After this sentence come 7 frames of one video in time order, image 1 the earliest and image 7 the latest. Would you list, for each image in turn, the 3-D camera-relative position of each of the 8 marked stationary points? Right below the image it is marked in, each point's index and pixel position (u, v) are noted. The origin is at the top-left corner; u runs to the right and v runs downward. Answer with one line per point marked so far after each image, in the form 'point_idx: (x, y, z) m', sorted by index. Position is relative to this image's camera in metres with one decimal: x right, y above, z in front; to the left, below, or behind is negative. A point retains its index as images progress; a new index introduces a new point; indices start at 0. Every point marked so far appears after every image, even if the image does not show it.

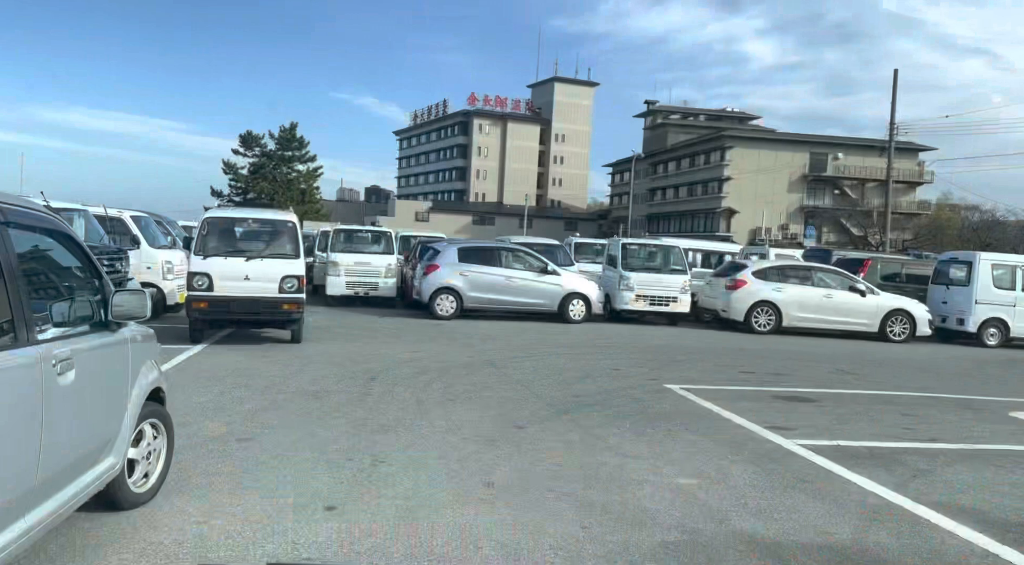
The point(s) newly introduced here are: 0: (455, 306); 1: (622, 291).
0: (-1.2, -0.5, +17.2) m
1: (+2.6, -0.2, +18.8) m
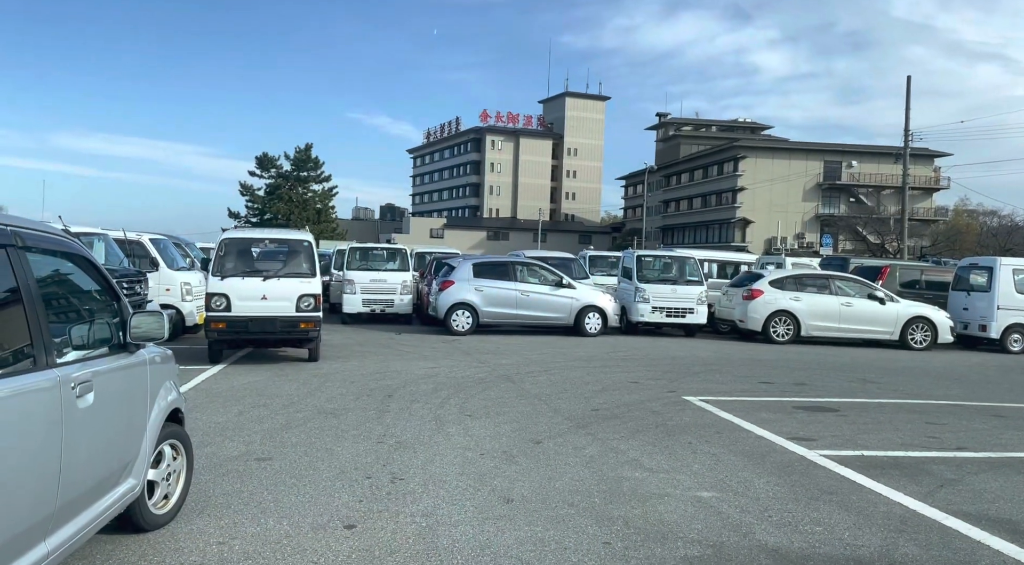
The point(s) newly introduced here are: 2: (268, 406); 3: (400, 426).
0: (-0.9, -0.9, +17.2) m
1: (+2.9, -0.5, +18.7) m
2: (-2.6, -1.3, +8.5) m
3: (-1.1, -1.4, +7.6) m
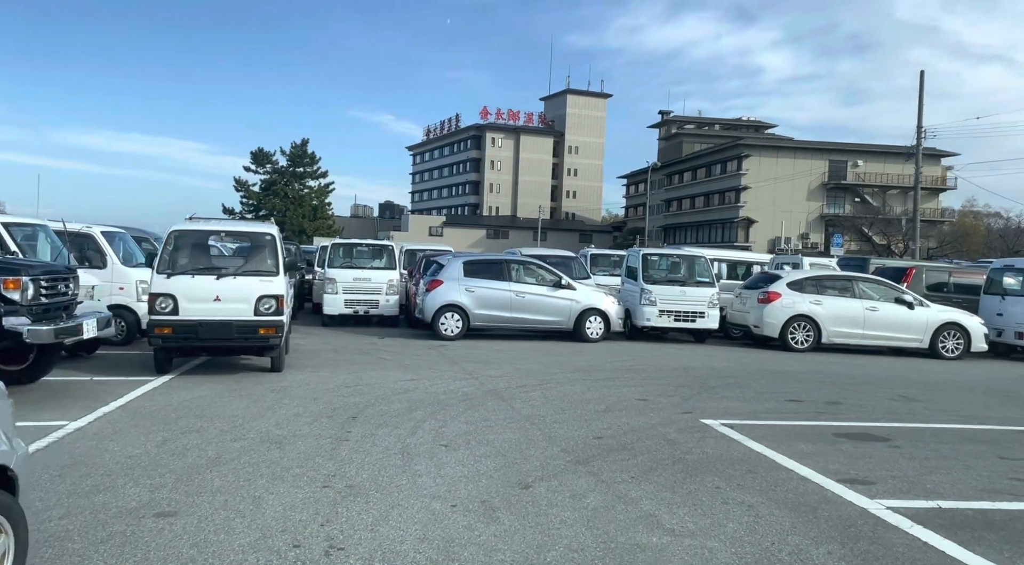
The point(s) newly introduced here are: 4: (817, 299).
0: (-1.0, -0.9, +15.7) m
1: (+2.8, -0.5, +17.2) m
2: (-2.7, -1.3, +7.0) m
3: (-1.2, -1.4, +6.2) m
4: (+6.5, -0.3, +17.0) m
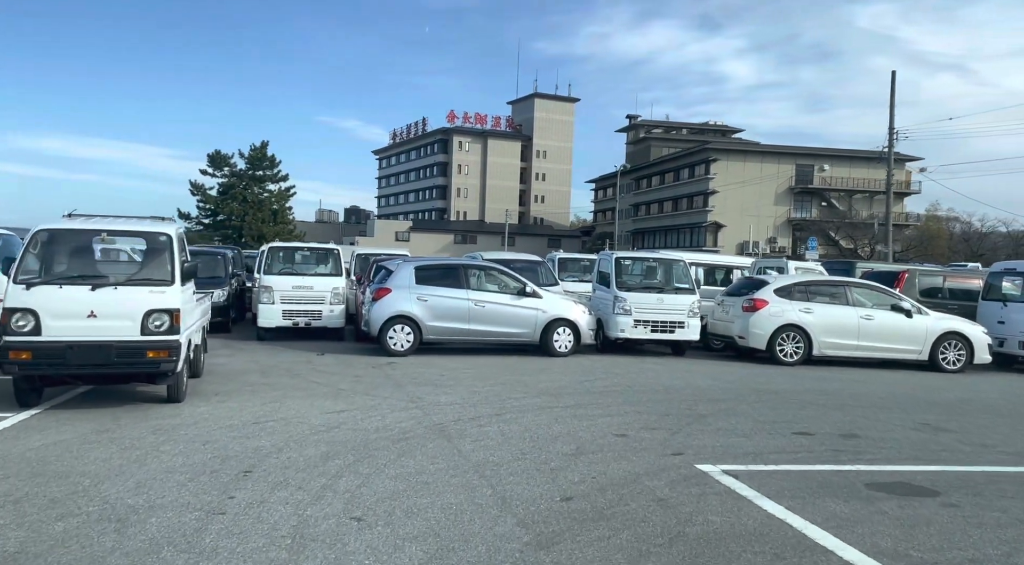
0: (-1.7, -1.0, +13.9) m
1: (+2.0, -0.6, +15.5) m
2: (-3.1, -1.4, +5.1) m
3: (-1.6, -1.5, +4.3) m
4: (+5.7, -0.5, +15.4) m
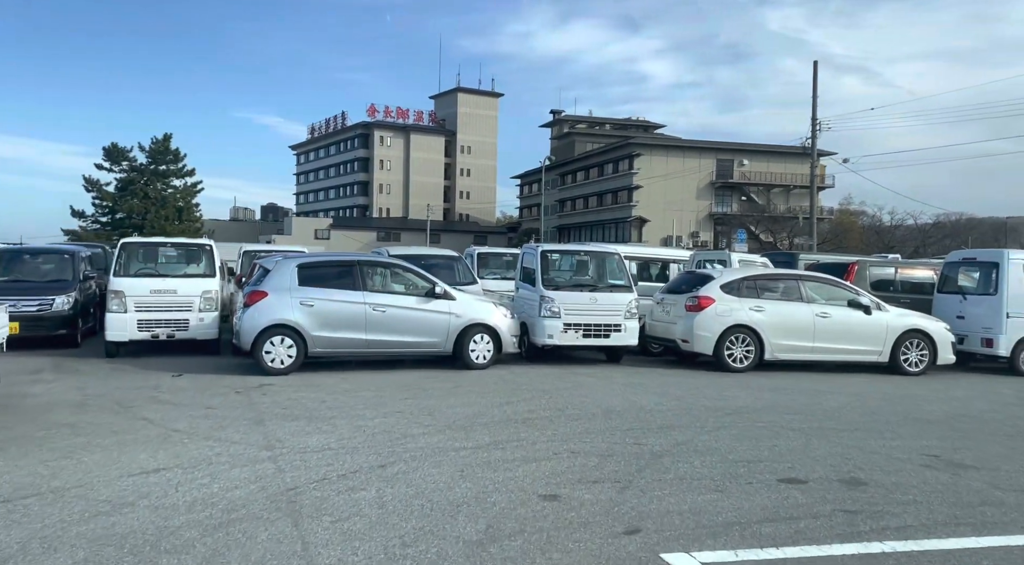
0: (-3.1, -1.0, +11.3) m
1: (+0.5, -0.6, +13.3) m
2: (-3.6, -1.5, +2.5) m
3: (-2.0, -1.5, +1.8) m
4: (+4.1, -0.4, +13.5) m
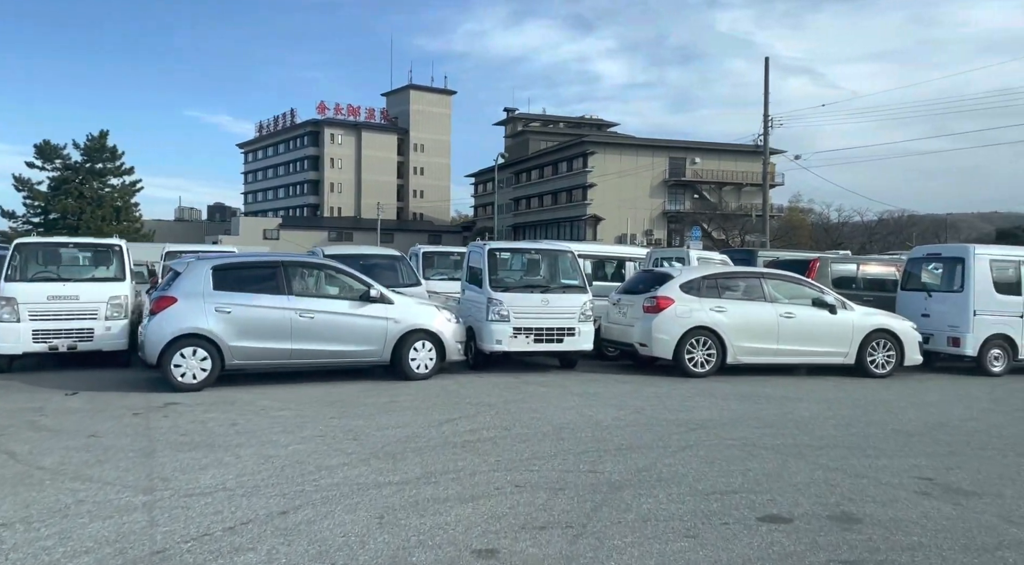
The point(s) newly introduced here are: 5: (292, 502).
0: (-3.8, -1.1, +10.1) m
1: (-0.3, -0.6, +12.2) m
2: (-3.9, -1.5, +1.2) m
3: (-2.2, -1.6, +0.7) m
4: (+3.3, -0.4, +12.7) m
5: (-1.5, -1.4, +5.4) m
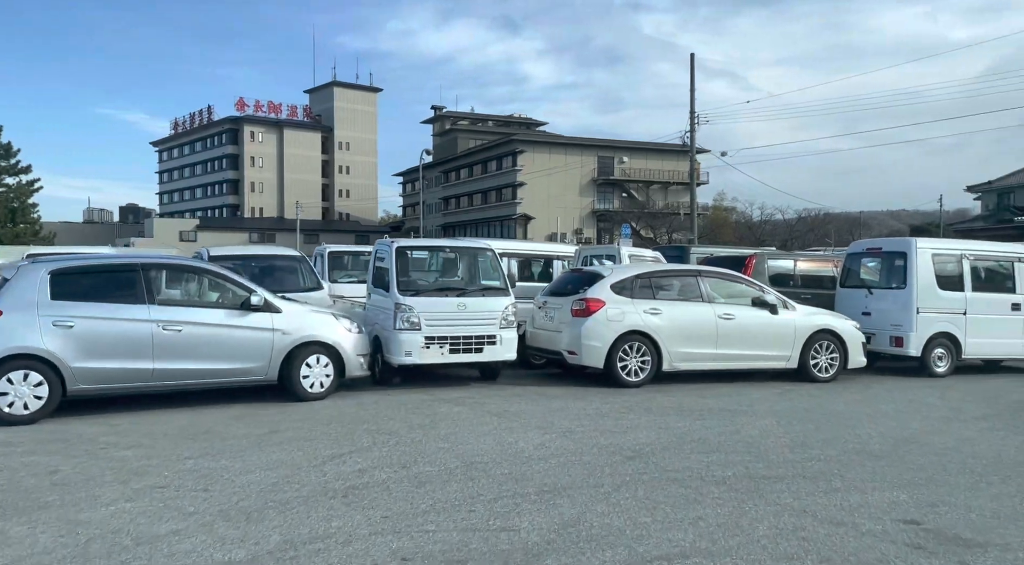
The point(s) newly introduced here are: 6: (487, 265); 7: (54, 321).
0: (-4.8, -1.2, +8.3) m
1: (-1.5, -0.7, +10.7) m
2: (-4.1, -1.6, -0.5) m
3: (-2.4, -1.6, -1.0) m
4: (+2.0, -0.3, +11.5) m
5: (-2.1, -1.5, +3.8) m
6: (-0.4, +0.3, +11.8) m
7: (-4.7, -0.4, +8.3) m
